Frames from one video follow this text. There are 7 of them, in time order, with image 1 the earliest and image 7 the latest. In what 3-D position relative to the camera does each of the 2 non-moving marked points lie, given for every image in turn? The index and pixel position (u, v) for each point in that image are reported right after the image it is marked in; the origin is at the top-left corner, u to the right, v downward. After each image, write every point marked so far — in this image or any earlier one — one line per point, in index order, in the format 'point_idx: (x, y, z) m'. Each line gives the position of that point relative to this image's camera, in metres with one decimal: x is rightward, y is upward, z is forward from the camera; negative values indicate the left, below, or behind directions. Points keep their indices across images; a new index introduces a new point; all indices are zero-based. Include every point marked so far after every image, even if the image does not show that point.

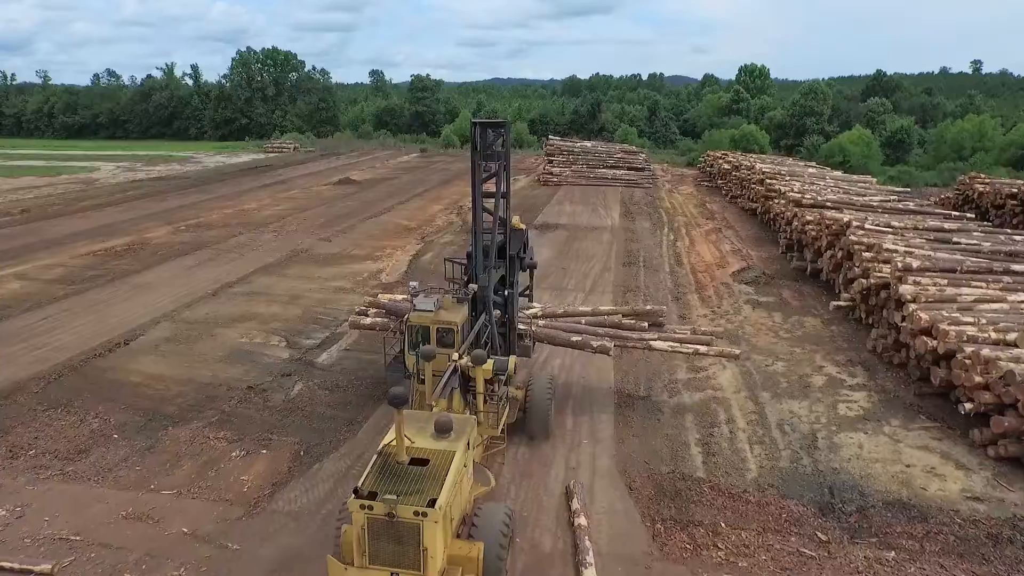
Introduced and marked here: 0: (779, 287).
0: (+7.2, +0.1, +16.7) m
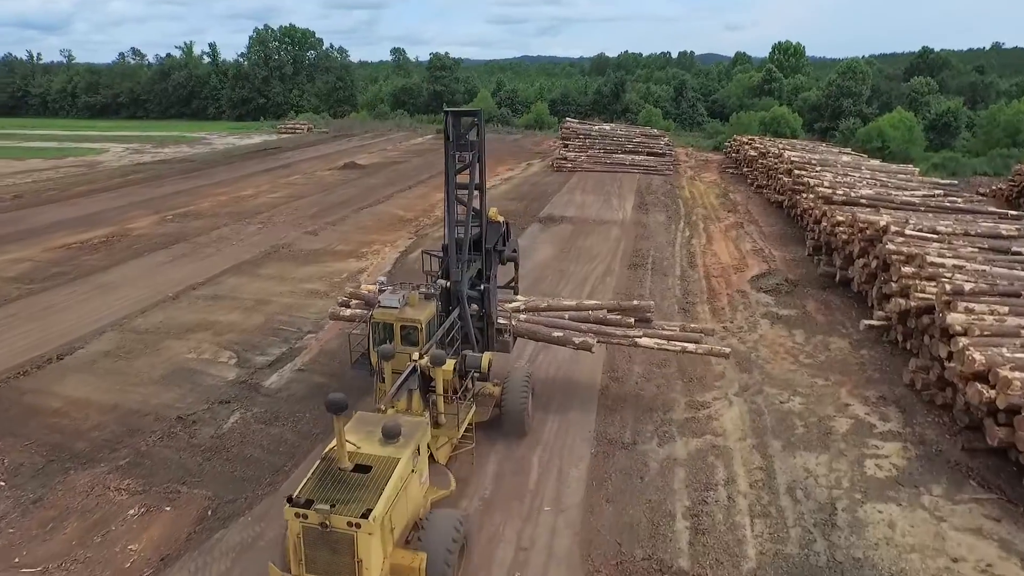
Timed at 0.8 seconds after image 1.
0: (+6.9, -0.2, +14.8) m
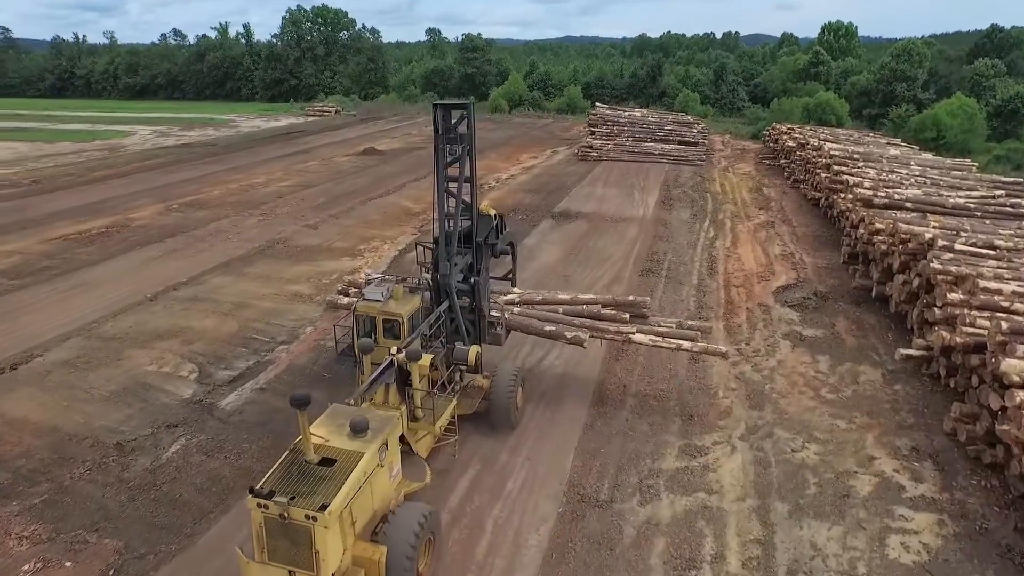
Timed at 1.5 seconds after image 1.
0: (+6.8, -0.5, +13.2) m
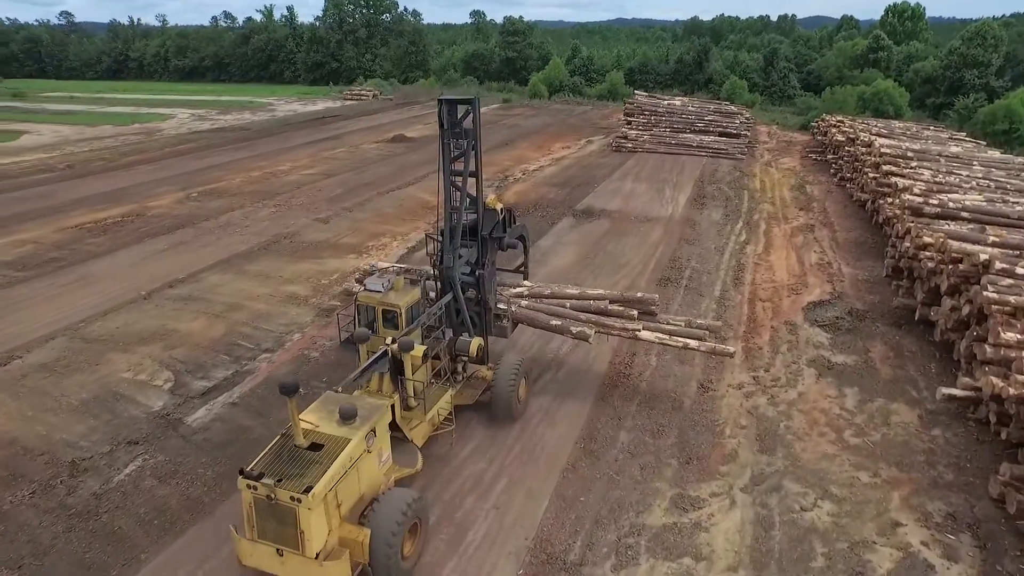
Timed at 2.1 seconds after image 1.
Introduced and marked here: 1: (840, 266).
0: (+6.8, -0.9, +11.8) m
1: (+8.3, +0.6, +15.6) m
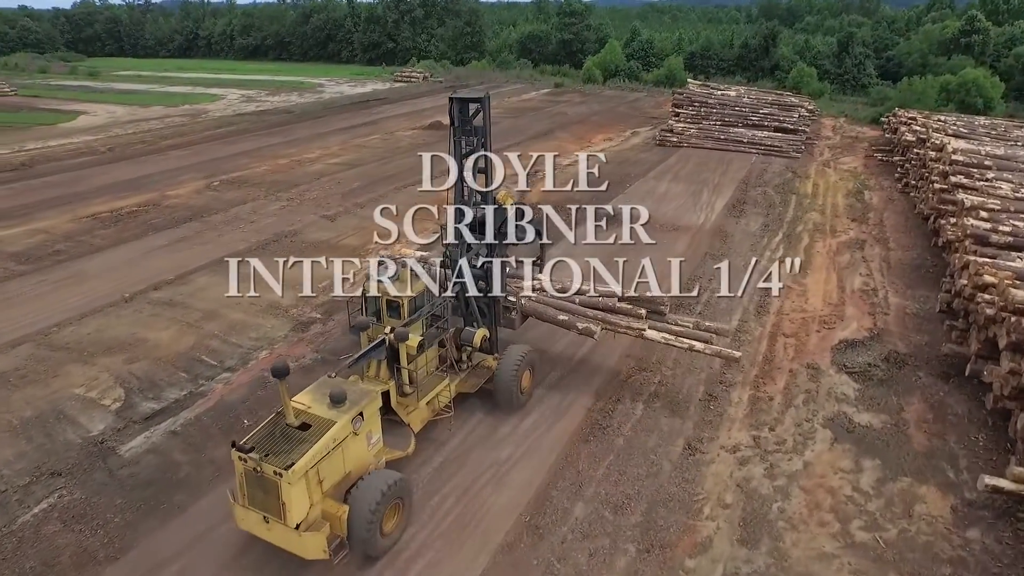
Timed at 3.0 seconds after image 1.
0: (+6.4, -1.6, +10.1) m
1: (+8.3, -0.1, +13.6) m
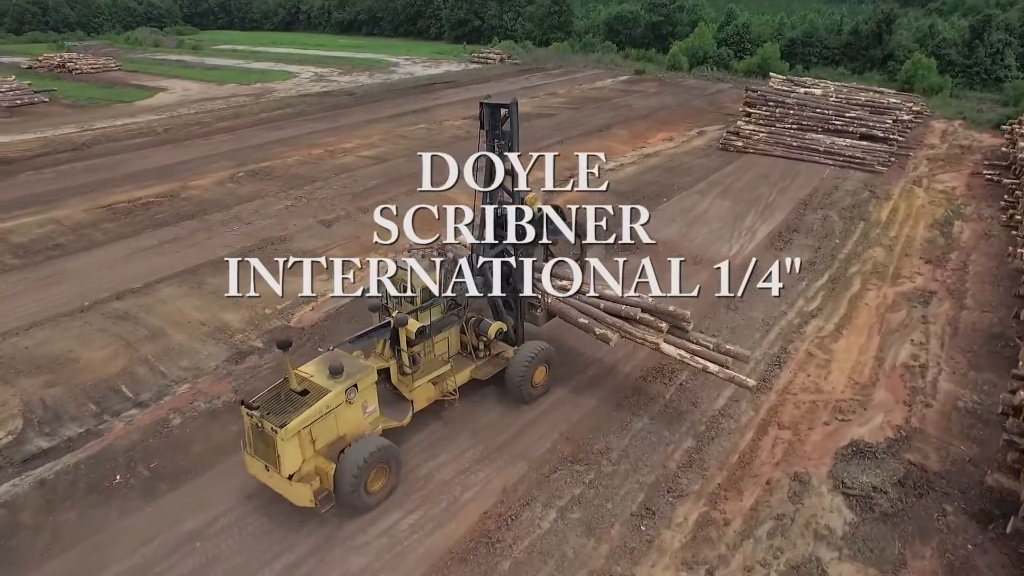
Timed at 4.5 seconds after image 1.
0: (+5.0, -3.0, +7.6) m
1: (+7.5, -1.5, +10.8) m
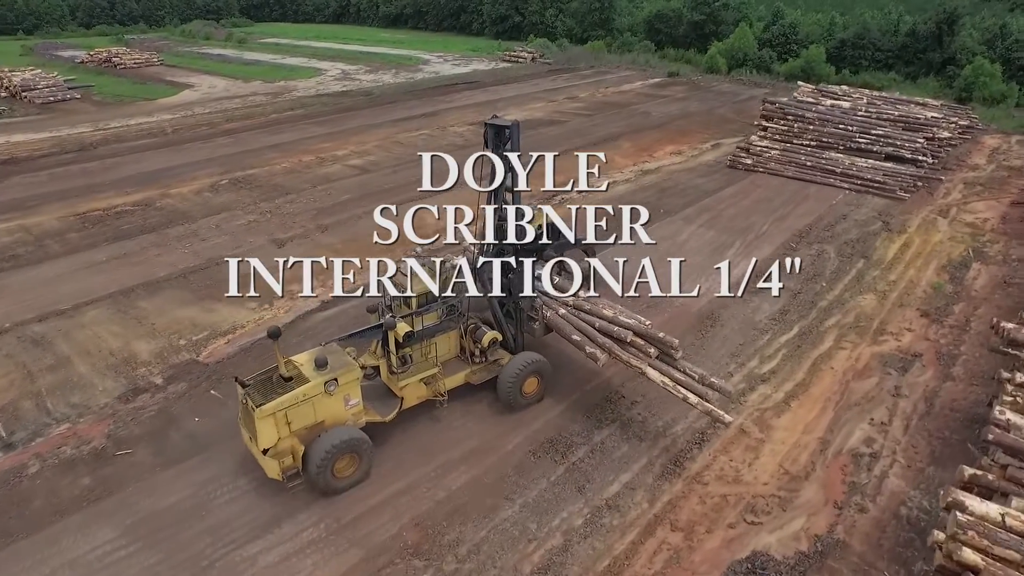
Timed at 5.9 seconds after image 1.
0: (+2.8, -4.1, +6.3) m
1: (+5.6, -2.7, +9.2) m
